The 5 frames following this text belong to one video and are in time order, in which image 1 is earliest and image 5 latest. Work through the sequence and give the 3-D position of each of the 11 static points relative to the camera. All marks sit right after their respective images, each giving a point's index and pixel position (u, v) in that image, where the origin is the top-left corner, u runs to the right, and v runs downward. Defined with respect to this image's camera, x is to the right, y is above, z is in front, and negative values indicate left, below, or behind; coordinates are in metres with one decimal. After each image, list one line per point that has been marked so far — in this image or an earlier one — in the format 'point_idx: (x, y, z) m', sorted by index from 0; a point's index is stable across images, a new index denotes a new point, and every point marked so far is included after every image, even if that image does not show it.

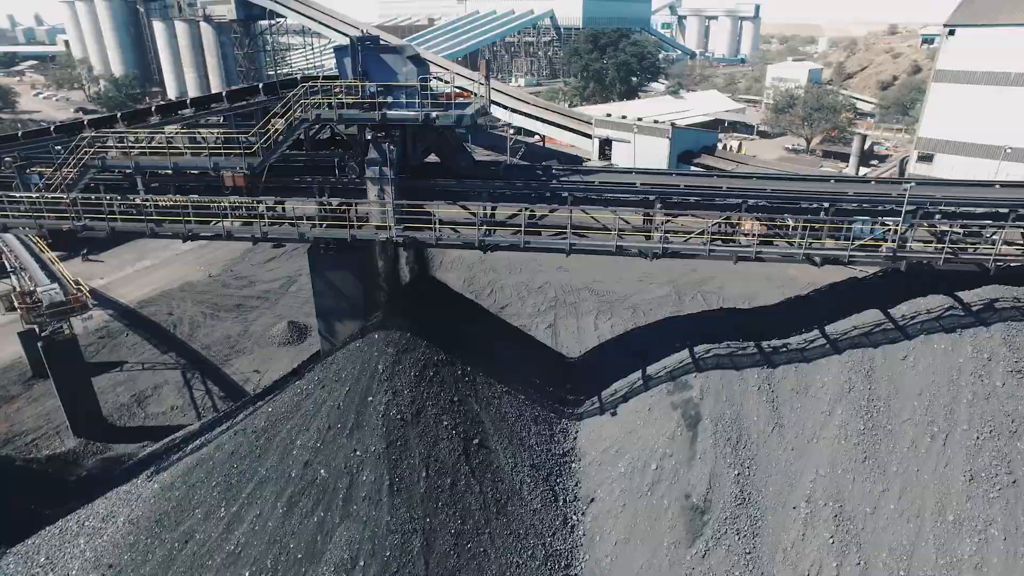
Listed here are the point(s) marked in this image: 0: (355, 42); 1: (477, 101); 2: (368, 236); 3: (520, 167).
0: (-2.8, +4.2, +11.2) m
1: (-0.6, +3.2, +11.4) m
2: (-2.5, +0.9, +11.1) m
3: (+0.1, +2.3, +12.4) m
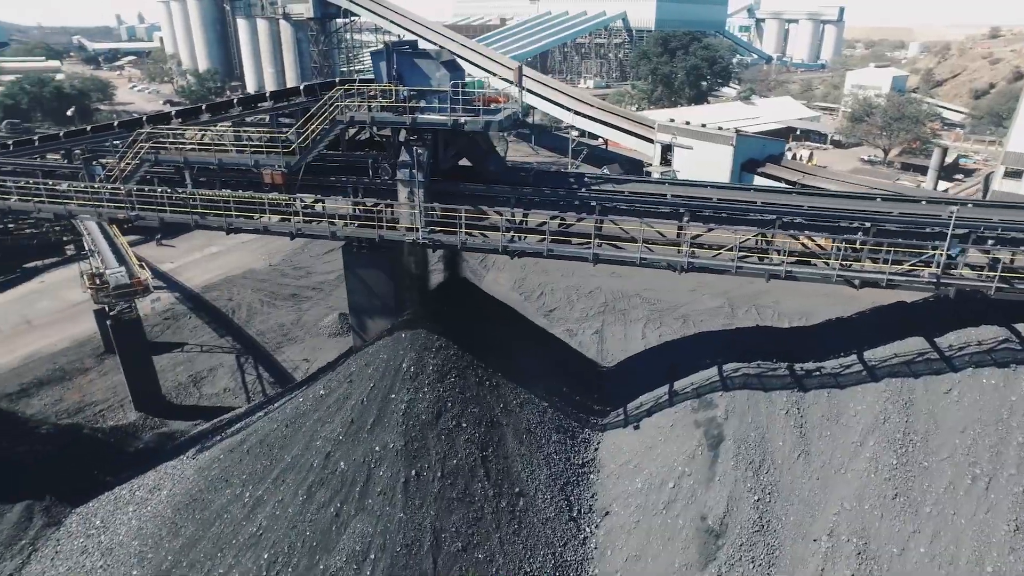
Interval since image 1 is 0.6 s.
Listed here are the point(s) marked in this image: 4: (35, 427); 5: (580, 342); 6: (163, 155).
0: (-2.2, +4.2, +11.5) m
1: (0.0, +3.1, +11.4) m
2: (-2.0, +0.9, +11.3) m
3: (+0.8, +2.2, +12.4) m
4: (-14.2, -4.1, +19.5) m
5: (+2.0, -1.5, +18.7) m
6: (-6.5, +2.4, +12.1) m
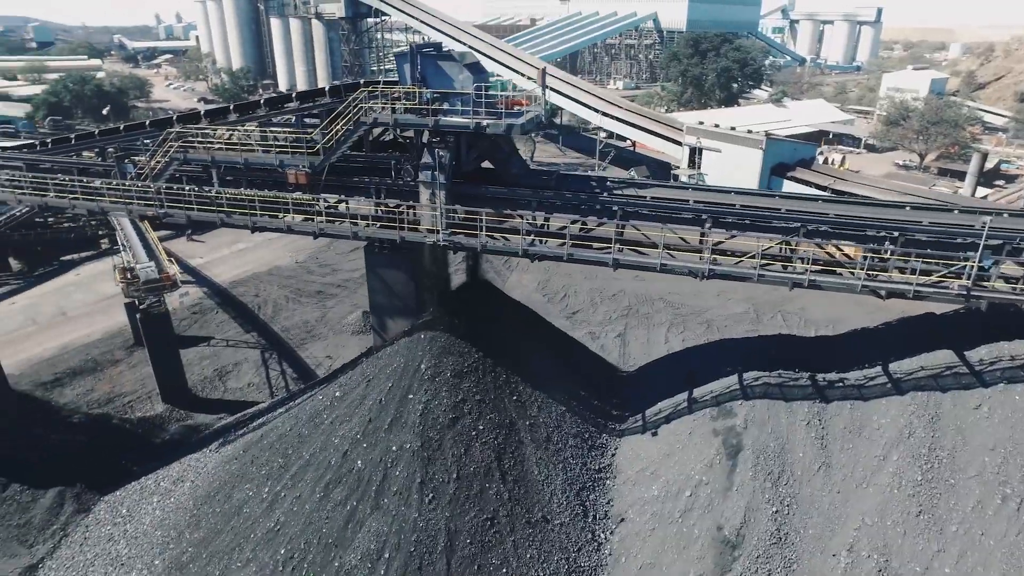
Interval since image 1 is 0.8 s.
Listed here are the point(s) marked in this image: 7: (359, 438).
0: (-1.7, +4.2, +11.5) m
1: (+0.4, +3.1, +11.4) m
2: (-1.7, +0.8, +11.4) m
3: (+1.2, +2.1, +12.3) m
4: (-13.6, -3.9, +20.0) m
5: (+2.6, -1.6, +18.6) m
6: (-6.0, +2.5, +12.3) m
7: (-2.8, -2.7, +11.9) m
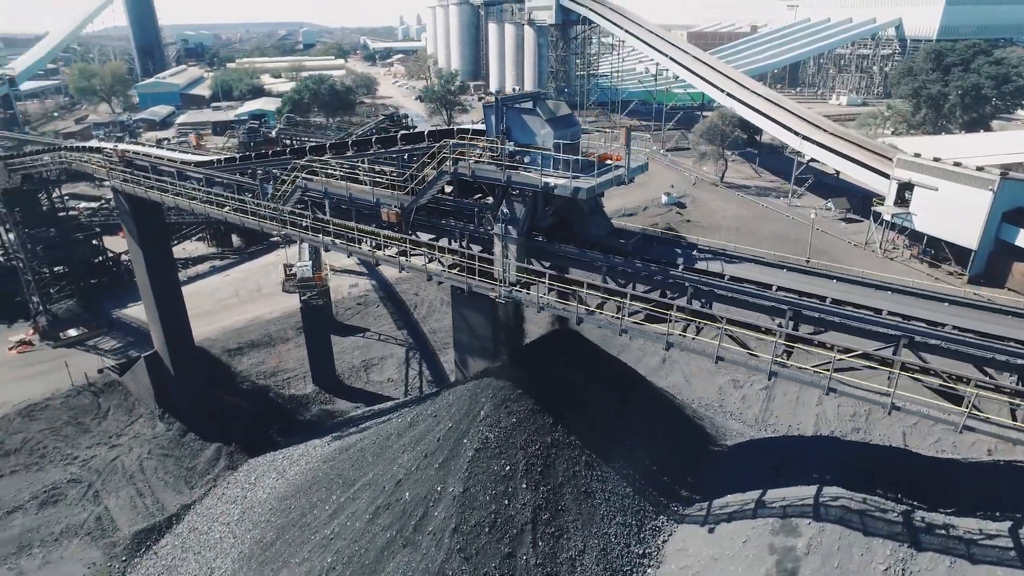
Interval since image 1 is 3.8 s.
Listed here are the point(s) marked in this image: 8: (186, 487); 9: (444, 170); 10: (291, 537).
0: (-0.1, +3.3, +11.6) m
1: (+1.7, +2.0, +10.8) m
2: (-0.5, 0.0, +11.5) m
3: (+2.6, +0.9, +11.6) m
4: (-9.8, -3.4, +23.4) m
5: (+5.4, -3.1, +17.1) m
6: (-4.2, +2.1, +13.7) m
7: (-1.8, -3.4, +12.4) m
8: (-9.3, -5.7, +18.5) m
9: (-1.1, +2.1, +11.7) m
10: (-4.3, -4.9, +12.8) m
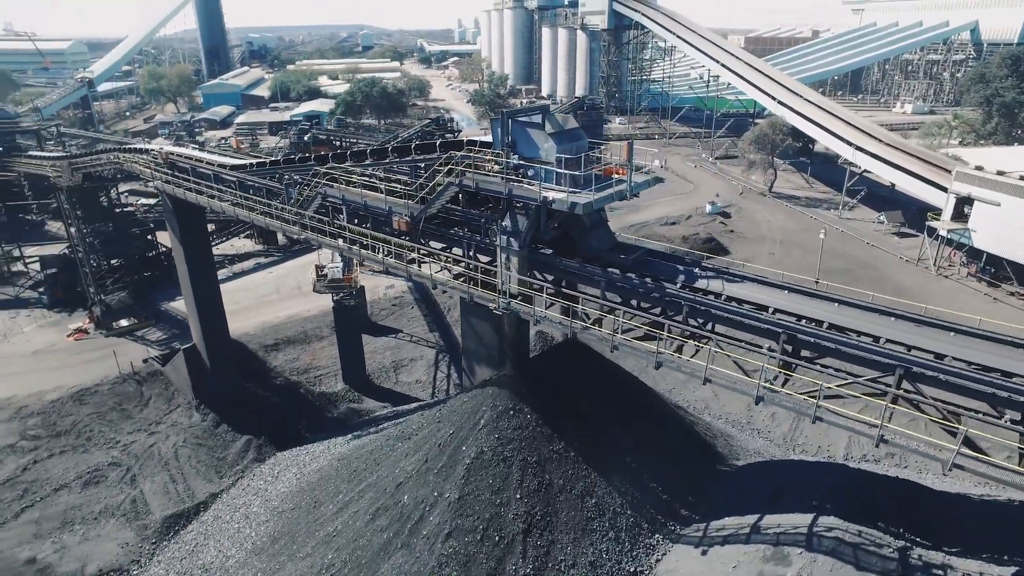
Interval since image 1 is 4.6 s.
0: (0.0, +3.1, +11.7) m
1: (+1.7, +1.7, +10.8) m
2: (-0.5, -0.2, +11.6) m
3: (+2.7, +0.6, +11.4) m
4: (-8.9, -3.3, +24.2) m
5: (+5.7, -3.5, +16.8) m
6: (-3.9, +2.1, +14.1) m
7: (-1.9, -3.6, +12.7) m
8: (-8.9, -5.6, +19.3) m
9: (-1.0, +1.9, +11.8) m
10: (-4.3, -4.9, +13.2) m
